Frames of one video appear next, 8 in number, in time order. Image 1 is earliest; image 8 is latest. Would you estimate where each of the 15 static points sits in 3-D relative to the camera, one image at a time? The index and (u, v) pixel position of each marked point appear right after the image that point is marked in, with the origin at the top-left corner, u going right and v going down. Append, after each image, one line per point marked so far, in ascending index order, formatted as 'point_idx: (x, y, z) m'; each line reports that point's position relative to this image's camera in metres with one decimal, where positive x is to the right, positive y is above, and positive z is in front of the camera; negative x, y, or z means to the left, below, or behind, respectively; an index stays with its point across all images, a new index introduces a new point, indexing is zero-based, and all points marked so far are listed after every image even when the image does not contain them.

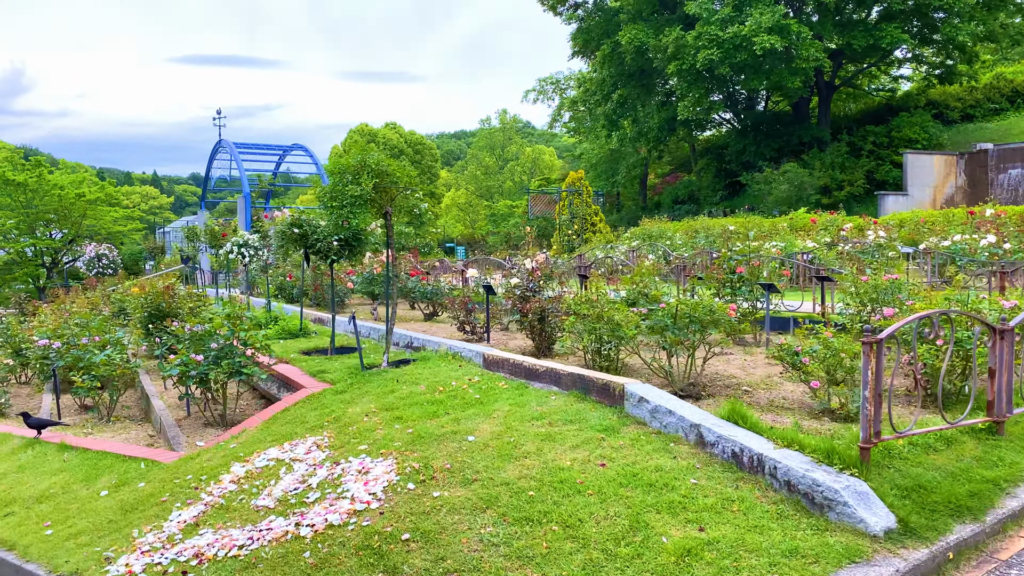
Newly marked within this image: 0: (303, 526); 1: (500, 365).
0: (-0.9, -1.0, +3.4) m
1: (-0.1, -0.5, +5.2) m
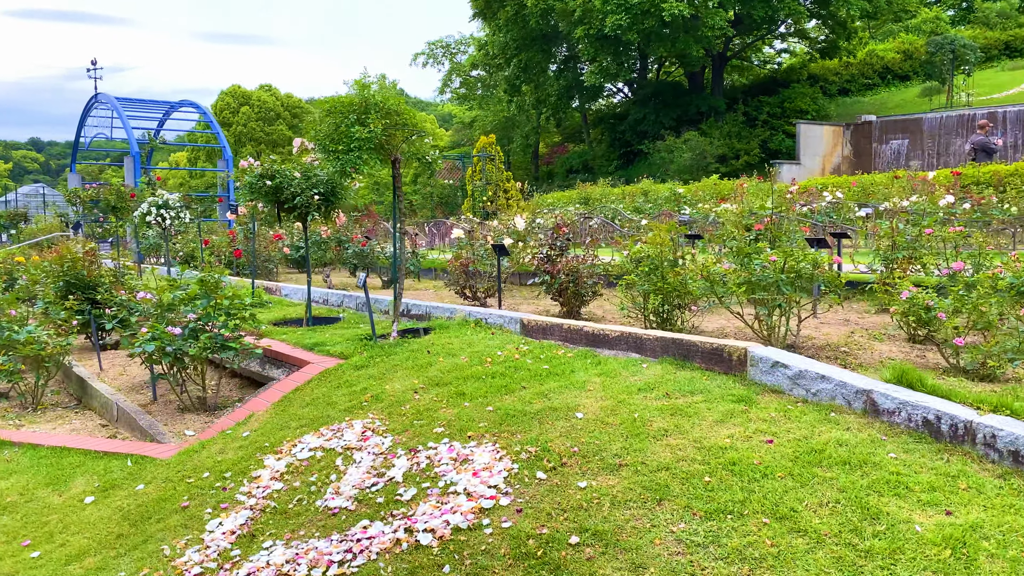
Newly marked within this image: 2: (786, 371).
0: (-0.3, -0.8, +2.7) m
1: (+0.2, -0.2, +4.6) m
2: (+1.1, -0.3, +3.3) m
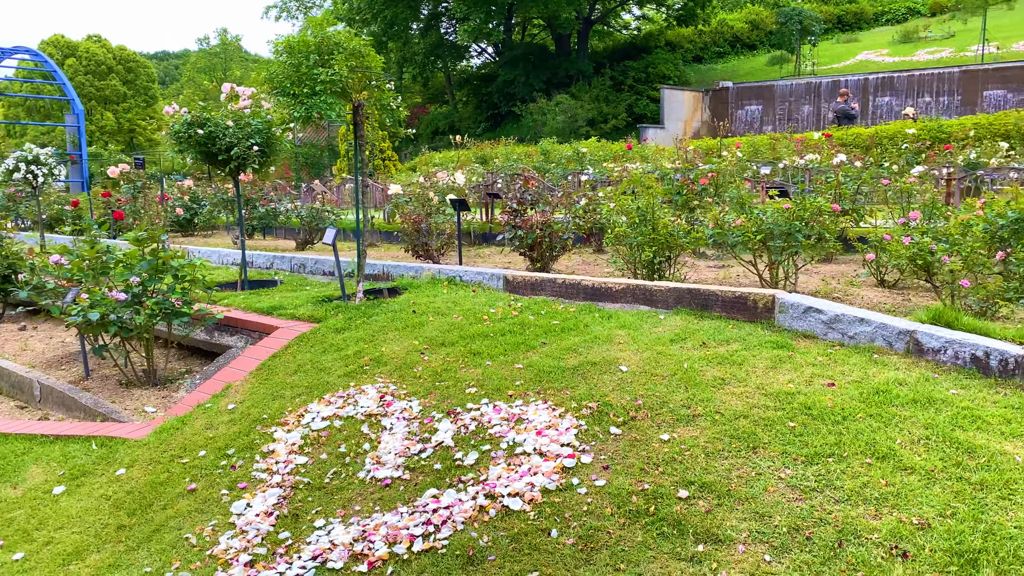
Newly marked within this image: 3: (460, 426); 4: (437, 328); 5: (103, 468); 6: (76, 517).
0: (0.0, -0.7, +2.5) m
1: (+0.1, 0.0, +4.4) m
2: (+1.3, -0.1, +3.3) m
3: (-0.2, -0.5, +3.0) m
4: (-0.4, -0.2, +4.0) m
5: (-1.7, -0.7, +3.3) m
6: (-1.6, -0.8, +3.0) m
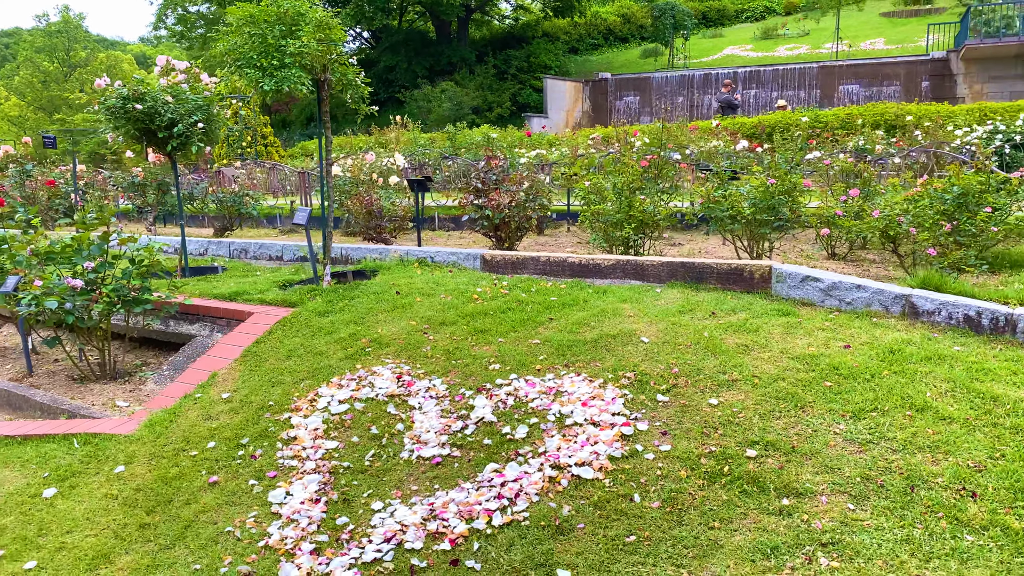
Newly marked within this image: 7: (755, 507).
0: (+0.2, -0.6, +2.5) m
1: (0.0, +0.1, +4.4) m
2: (+1.3, 0.0, +3.5) m
3: (-0.1, -0.4, +3.0) m
4: (-0.4, -0.1, +4.0) m
5: (-1.6, -0.7, +3.1) m
6: (-1.5, -0.8, +2.8) m
7: (+0.7, -0.6, +2.3) m
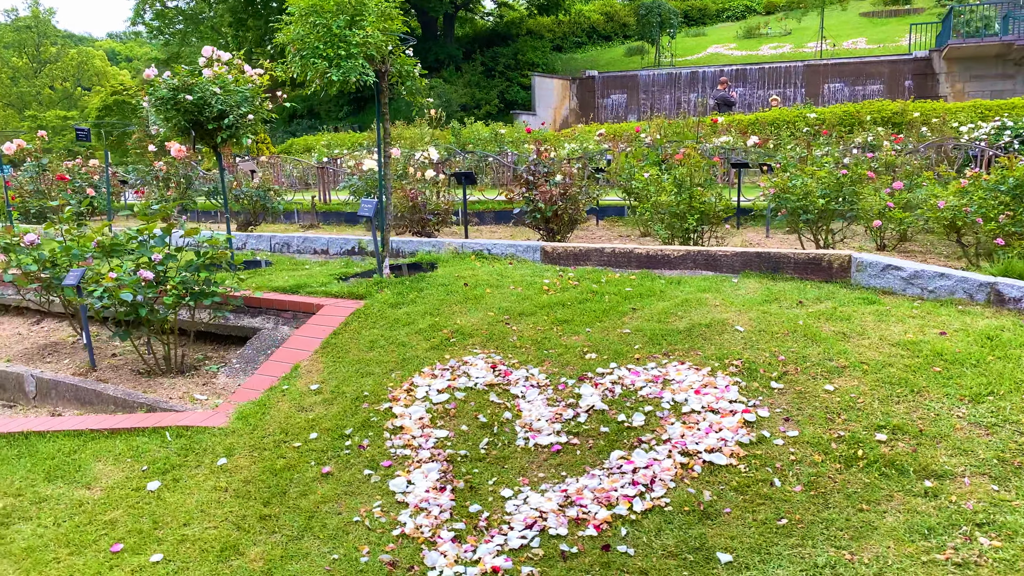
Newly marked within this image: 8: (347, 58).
0: (+0.6, -0.5, +2.5) m
1: (+0.4, +0.2, +4.4) m
2: (+1.7, +0.1, +3.6) m
3: (+0.3, -0.4, +3.0) m
4: (0.0, -0.1, +3.9) m
5: (-1.2, -0.6, +3.0) m
6: (-1.1, -0.7, +2.7) m
7: (+1.1, -0.6, +2.3) m
8: (-0.8, +1.2, +4.2) m
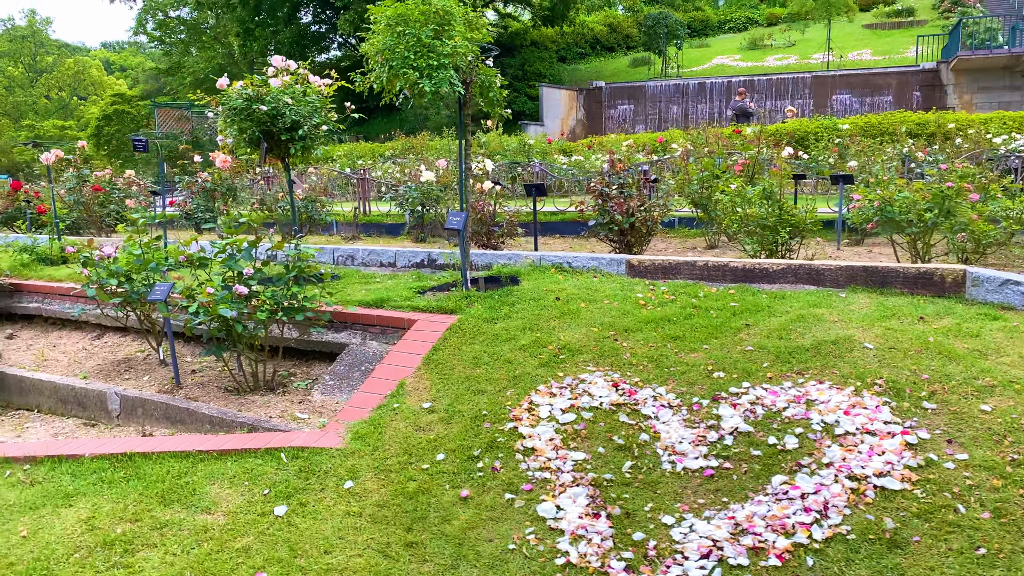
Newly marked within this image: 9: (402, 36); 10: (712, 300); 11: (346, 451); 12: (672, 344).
0: (+1.1, -0.6, +2.4) m
1: (+0.9, +0.1, +4.3) m
2: (+2.2, 0.0, +3.5) m
3: (+0.8, -0.4, +2.9) m
4: (+0.4, -0.1, +3.9) m
5: (-0.7, -0.7, +2.9) m
6: (-0.6, -0.8, +2.6) m
7: (+1.6, -0.6, +2.2) m
8: (-0.4, +1.1, +4.1) m
9: (-0.6, +1.3, +4.2) m
10: (+1.0, -0.1, +3.9) m
11: (-0.6, -0.6, +3.1) m
12: (+0.7, -0.2, +3.5) m
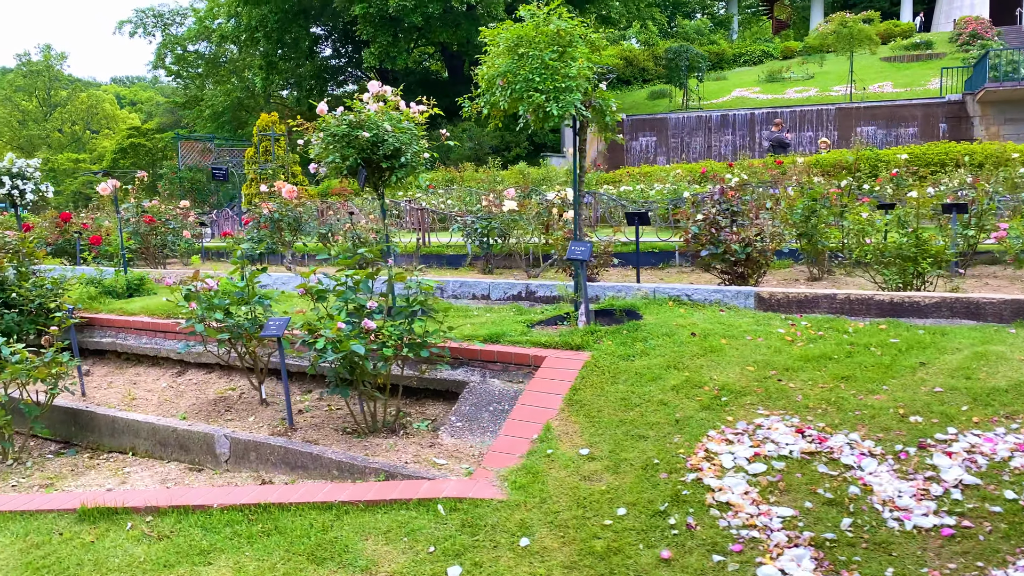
0: (+1.7, -0.7, +2.2) m
1: (+1.5, -0.1, +4.1) m
2: (+2.8, -0.1, +3.2) m
3: (+1.4, -0.5, +2.6) m
4: (+1.1, -0.3, +3.6) m
5: (-0.1, -0.8, +2.6) m
6: (0.0, -0.9, +2.3) m
7: (+2.2, -0.7, +1.9) m
8: (+0.3, +1.0, +3.9) m
9: (+0.1, +1.1, +4.0) m
10: (+1.6, -0.2, +3.6) m
11: (0.0, -0.7, +2.8) m
12: (+1.3, -0.4, +3.2) m
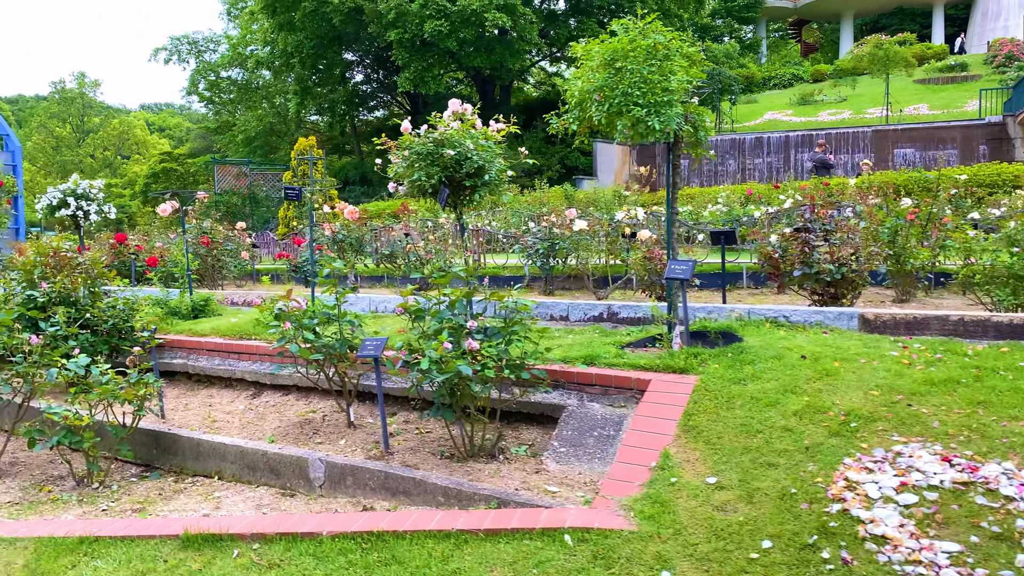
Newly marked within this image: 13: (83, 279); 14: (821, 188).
0: (+2.1, -0.7, +2.0) m
1: (+1.9, -0.2, +3.9) m
2: (+3.2, -0.2, +3.0) m
3: (+1.9, -0.6, +2.4) m
4: (+1.5, -0.4, +3.4) m
5: (+0.3, -0.9, +2.5) m
6: (+0.5, -1.0, +2.2) m
7: (+2.6, -0.8, +1.7) m
8: (+0.7, +0.9, +3.8) m
9: (+0.5, +1.0, +3.9) m
10: (+2.0, -0.3, +3.5) m
11: (+0.4, -0.8, +2.6) m
12: (+1.7, -0.5, +3.0) m
13: (-2.6, +0.1, +5.0) m
14: (+4.1, +1.3, +10.7) m
